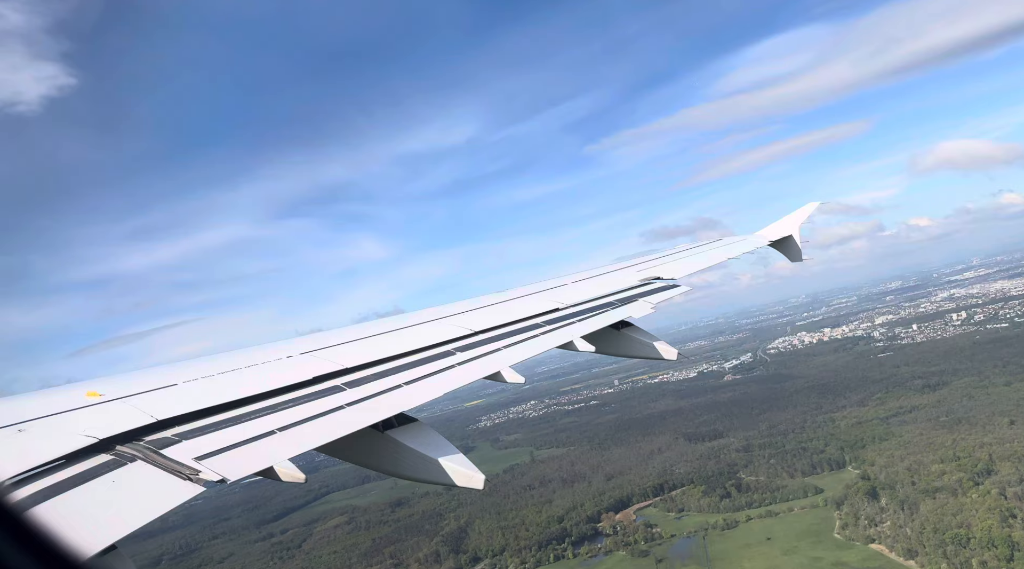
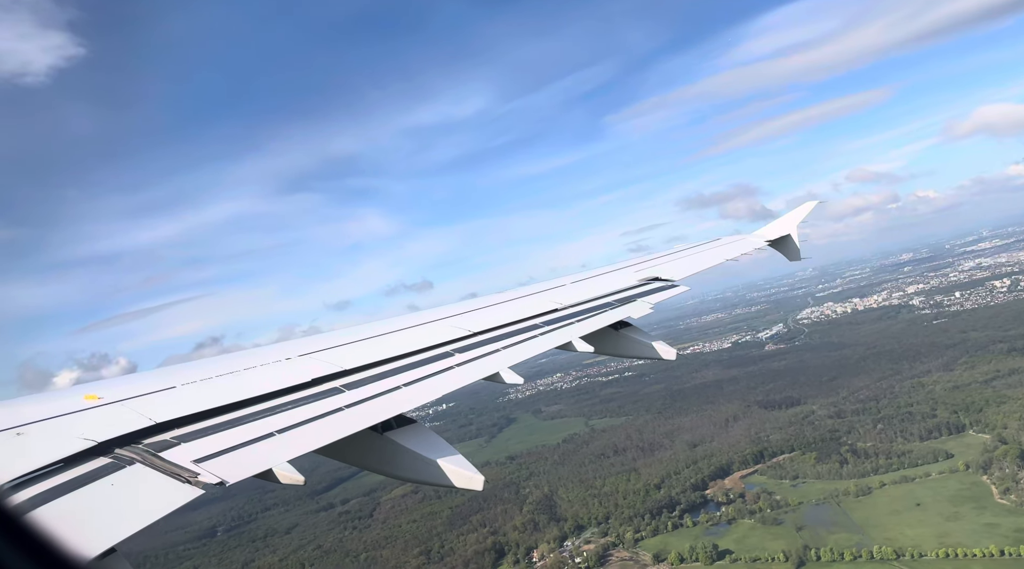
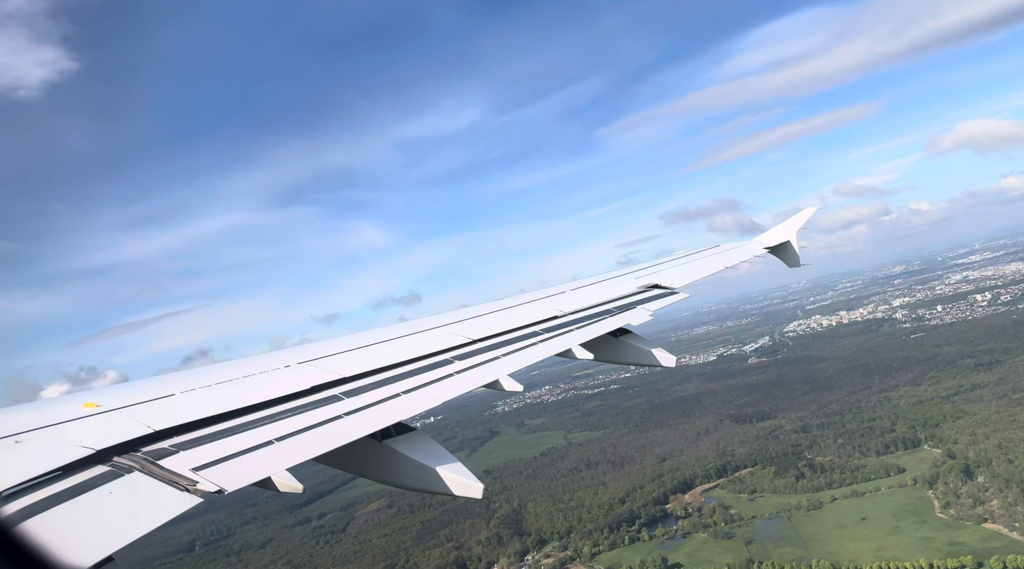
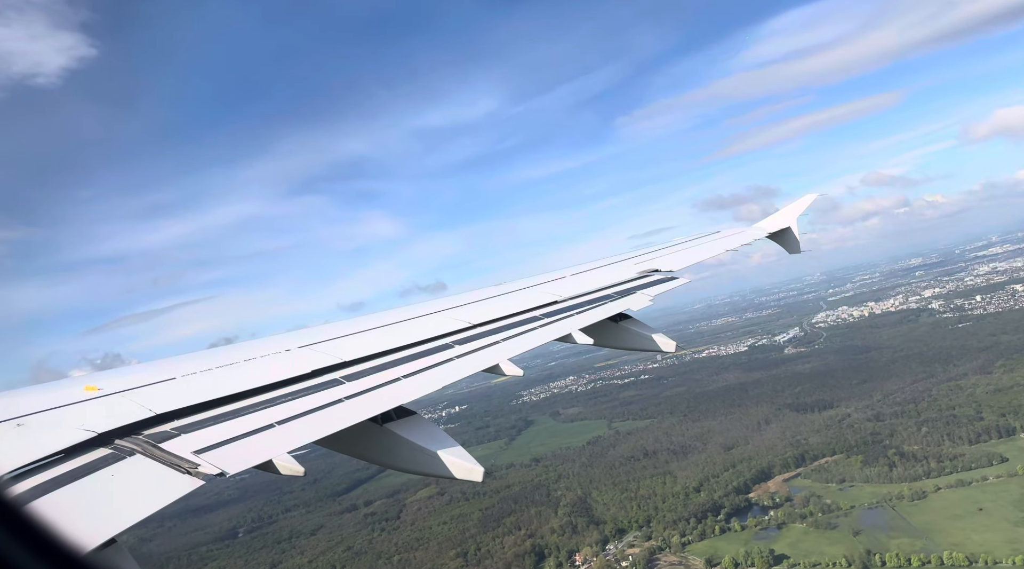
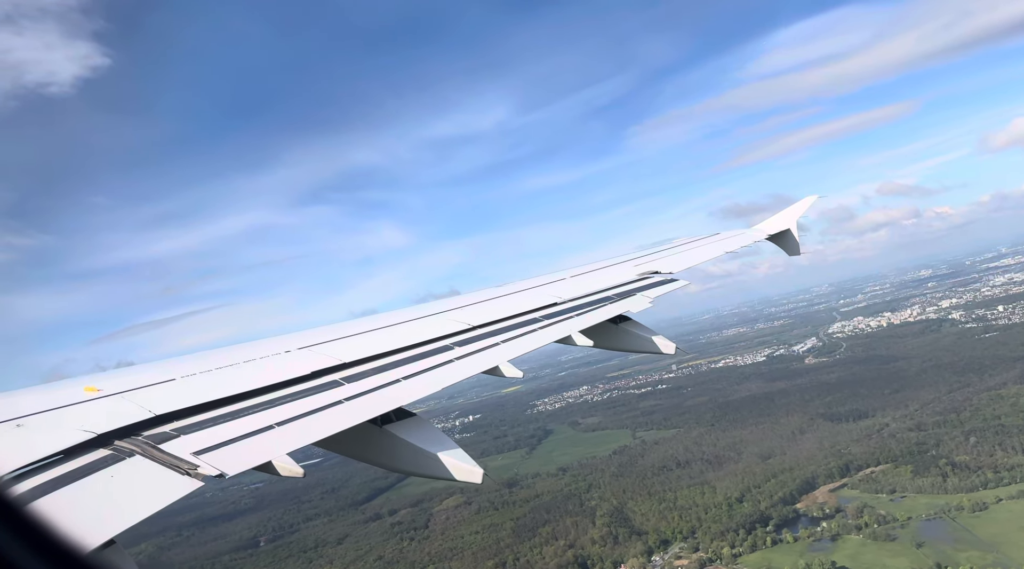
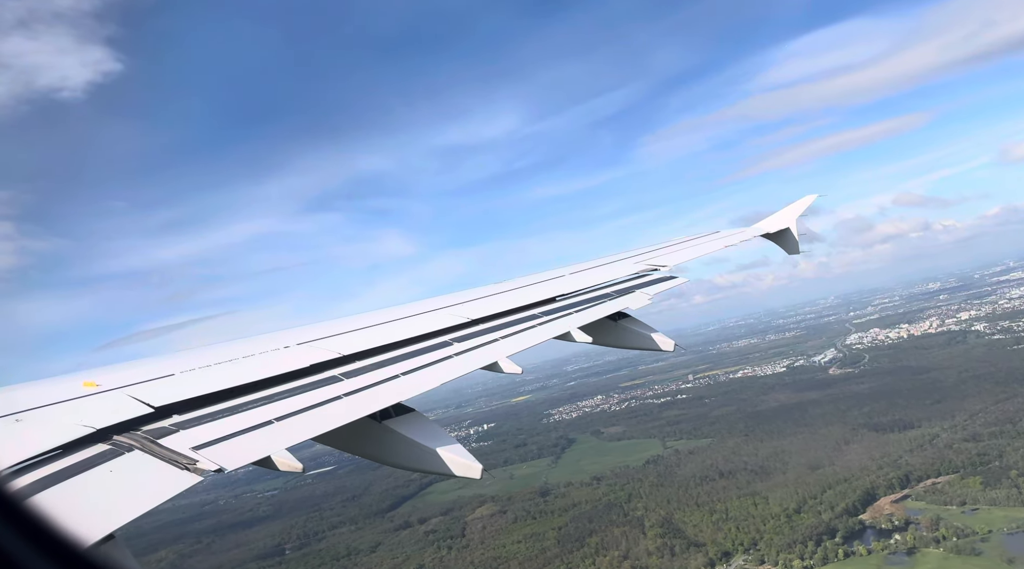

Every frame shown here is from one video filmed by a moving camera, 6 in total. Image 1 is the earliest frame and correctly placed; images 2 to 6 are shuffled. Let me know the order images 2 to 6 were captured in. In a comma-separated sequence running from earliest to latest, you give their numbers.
3, 2, 4, 5, 6
